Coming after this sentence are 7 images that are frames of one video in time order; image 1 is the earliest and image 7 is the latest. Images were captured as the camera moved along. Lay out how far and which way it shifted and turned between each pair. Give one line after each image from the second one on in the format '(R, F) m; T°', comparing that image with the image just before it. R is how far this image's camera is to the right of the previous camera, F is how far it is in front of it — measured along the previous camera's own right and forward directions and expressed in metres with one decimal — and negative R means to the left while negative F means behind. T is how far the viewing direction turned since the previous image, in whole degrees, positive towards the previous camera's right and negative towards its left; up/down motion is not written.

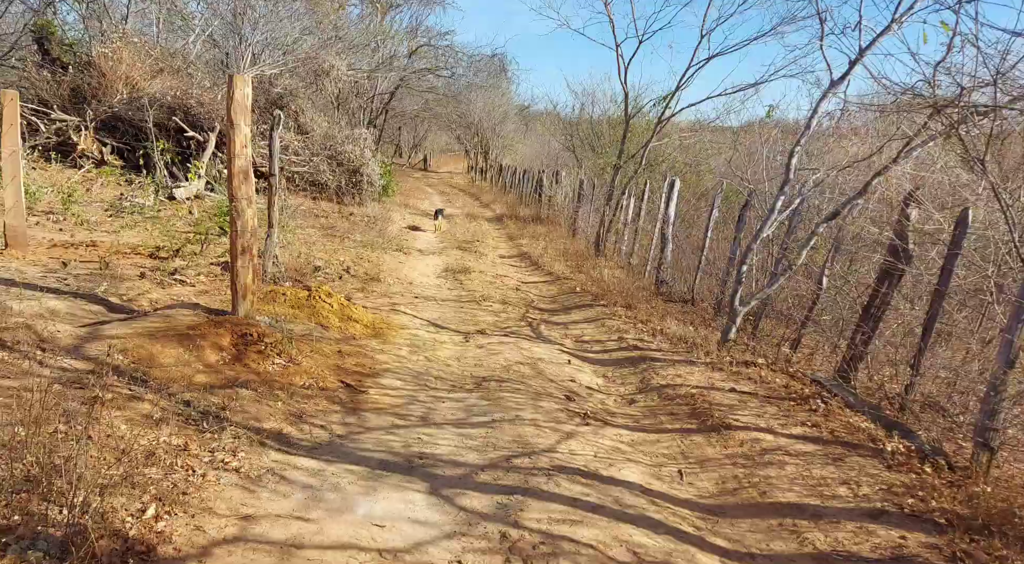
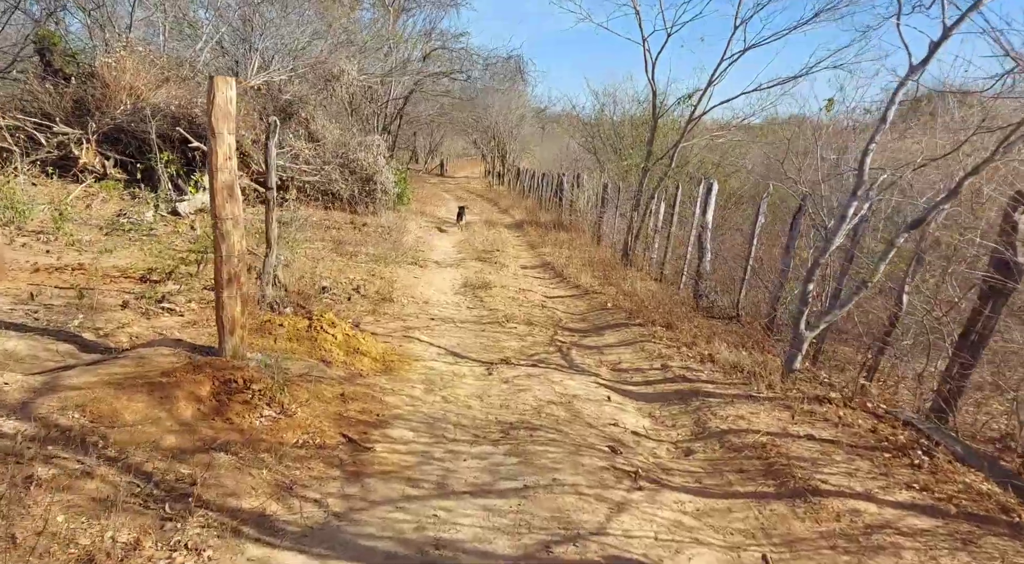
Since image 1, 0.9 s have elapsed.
(-0.1, +0.8) m; -2°
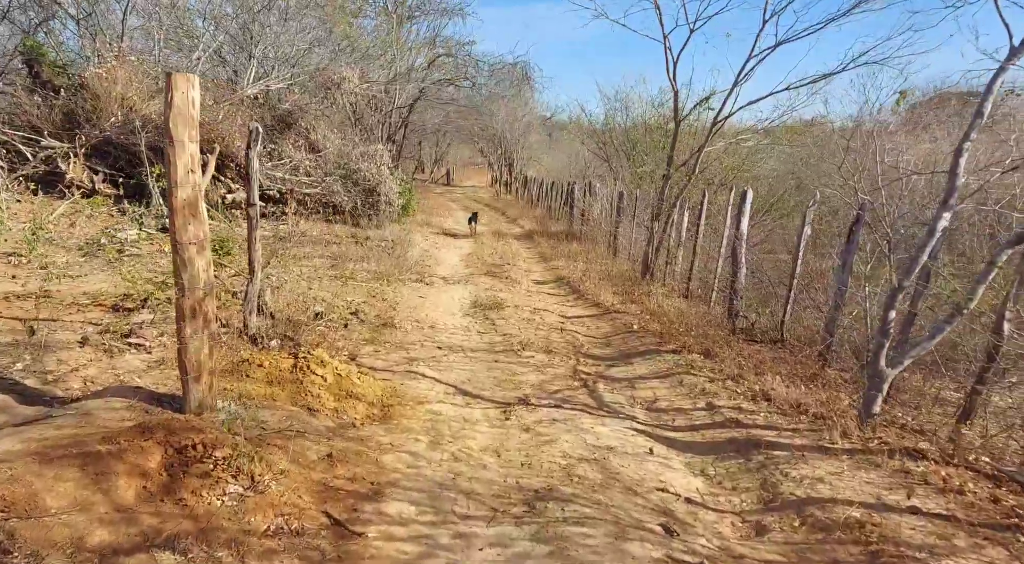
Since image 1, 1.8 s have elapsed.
(-0.1, +0.9) m; -1°
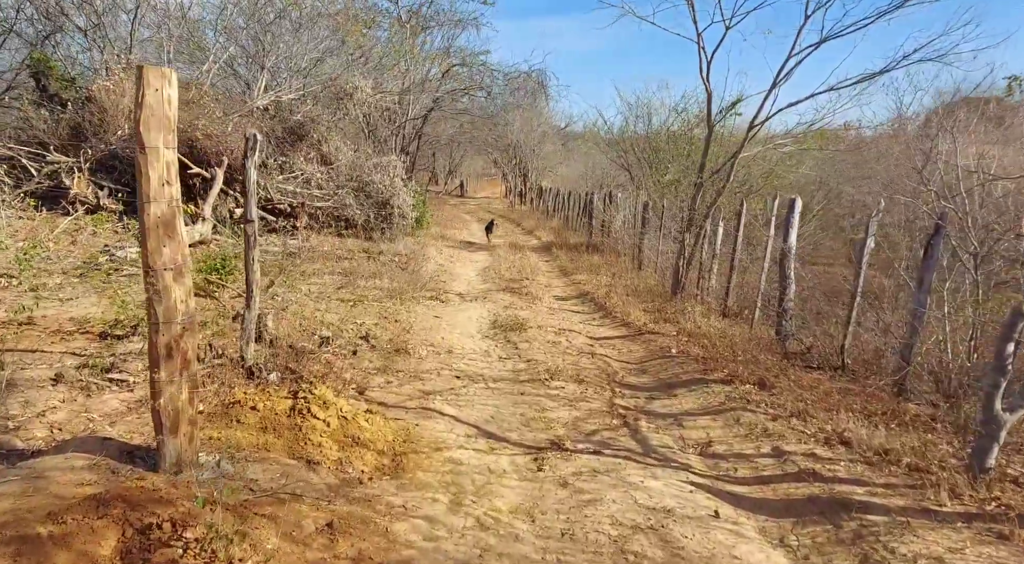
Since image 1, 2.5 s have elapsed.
(-0.1, +0.7) m; -1°
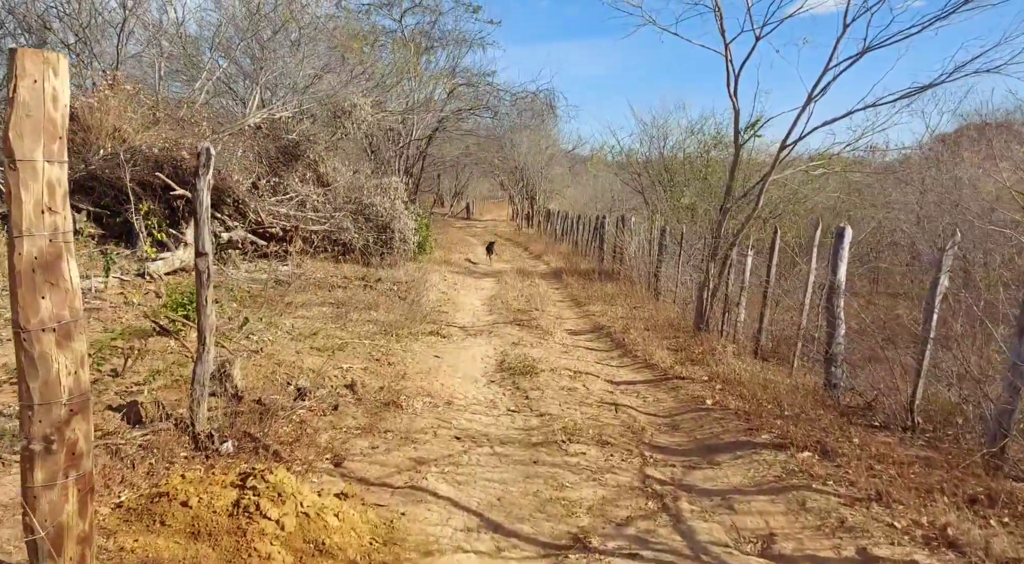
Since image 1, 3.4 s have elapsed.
(0.0, +1.0) m; 0°
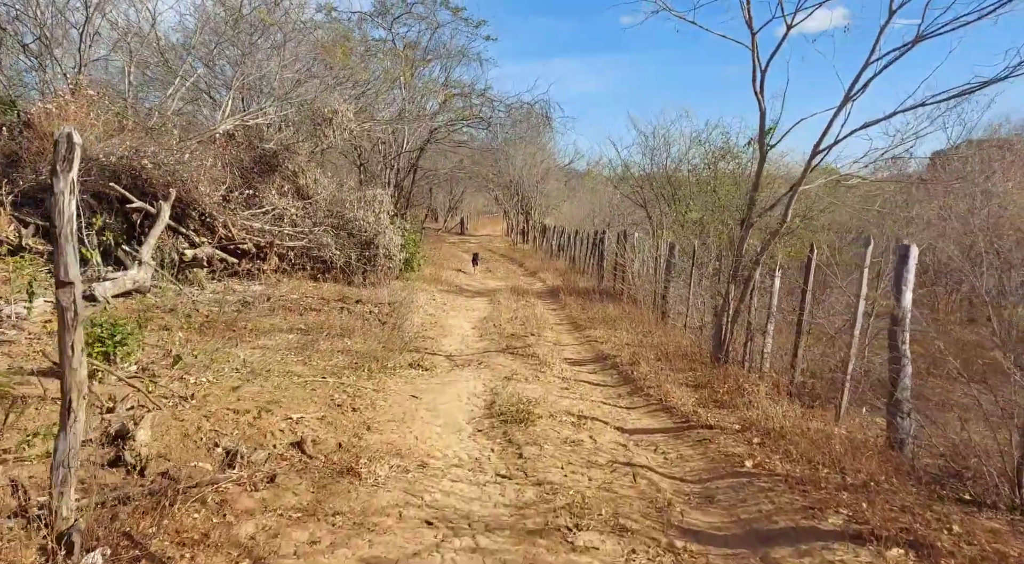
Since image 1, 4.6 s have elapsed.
(0.0, +1.2) m; 0°
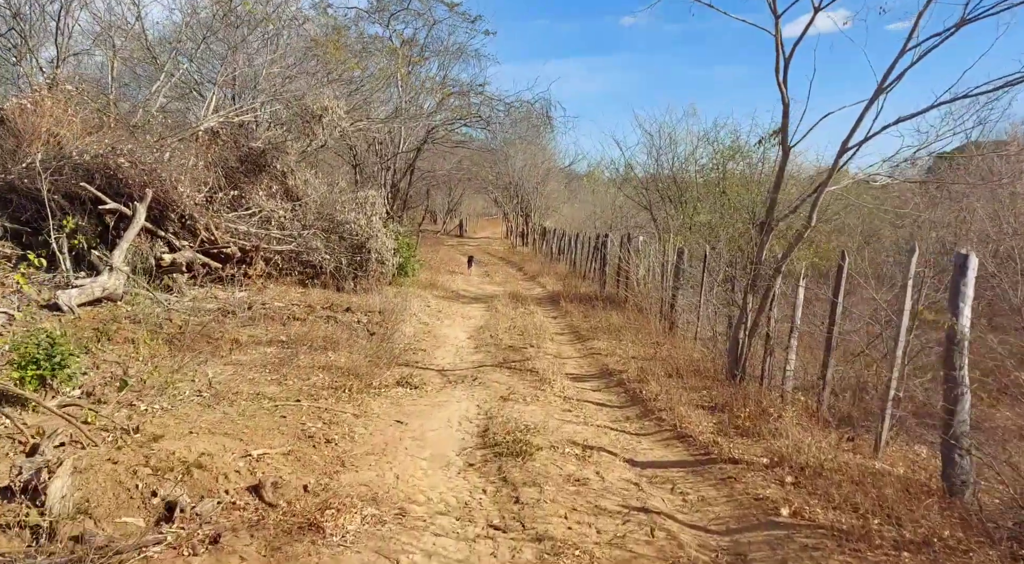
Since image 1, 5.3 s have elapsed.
(0.0, +0.7) m; 0°
